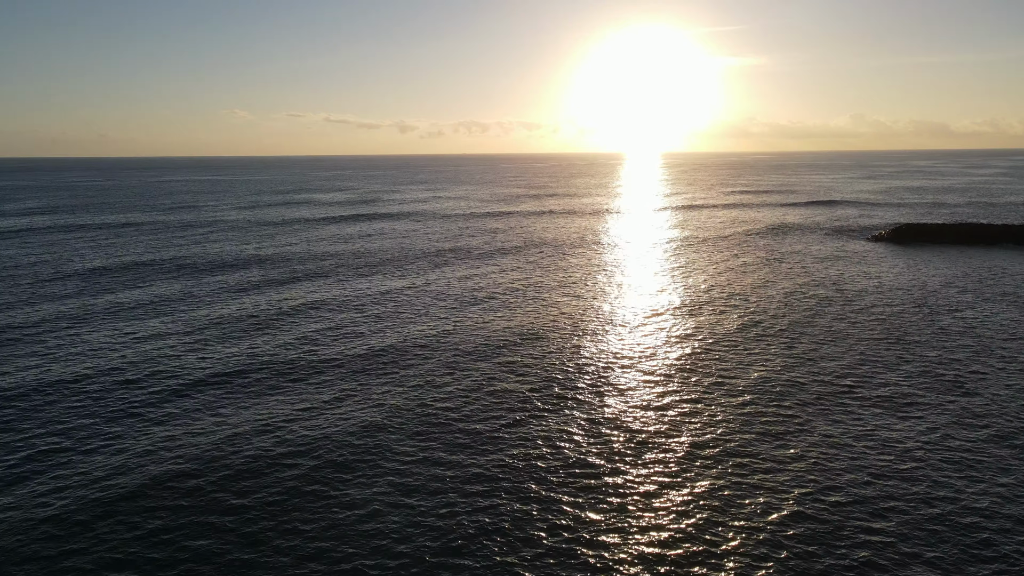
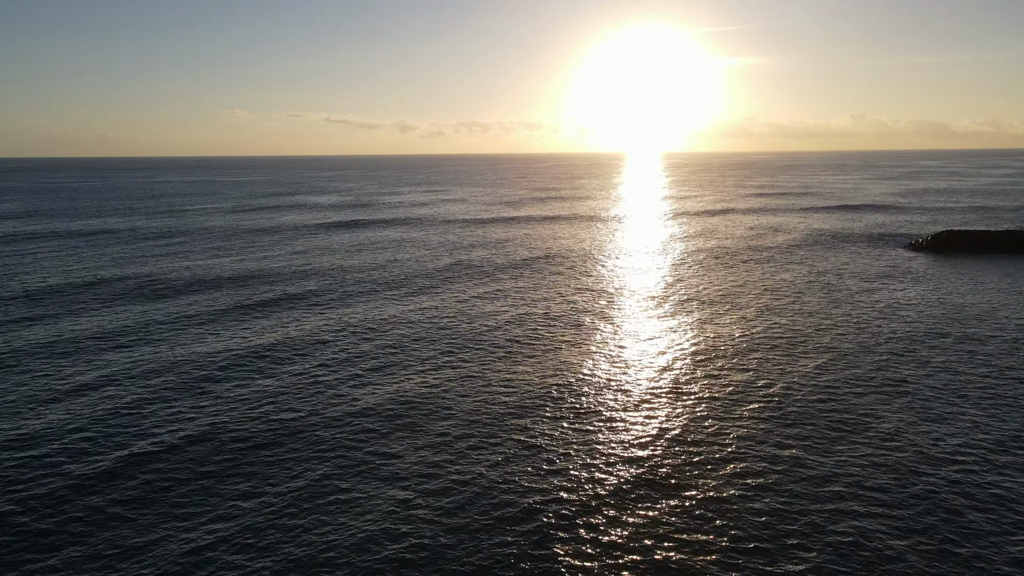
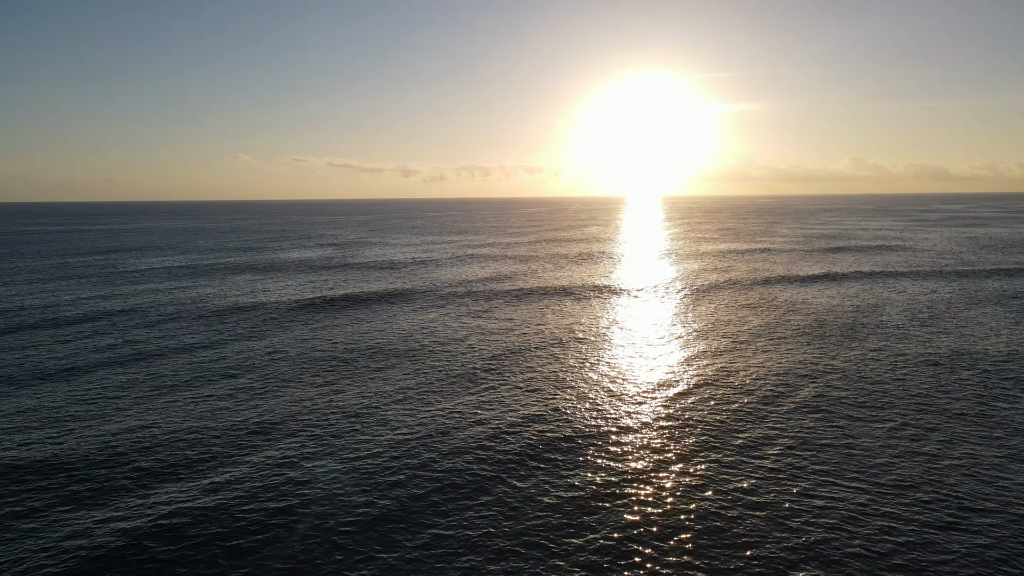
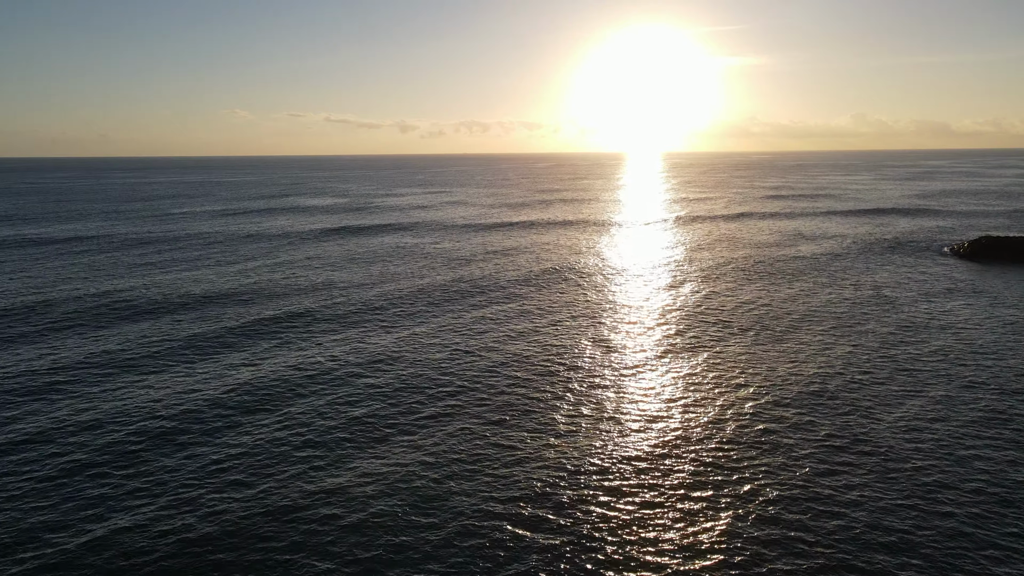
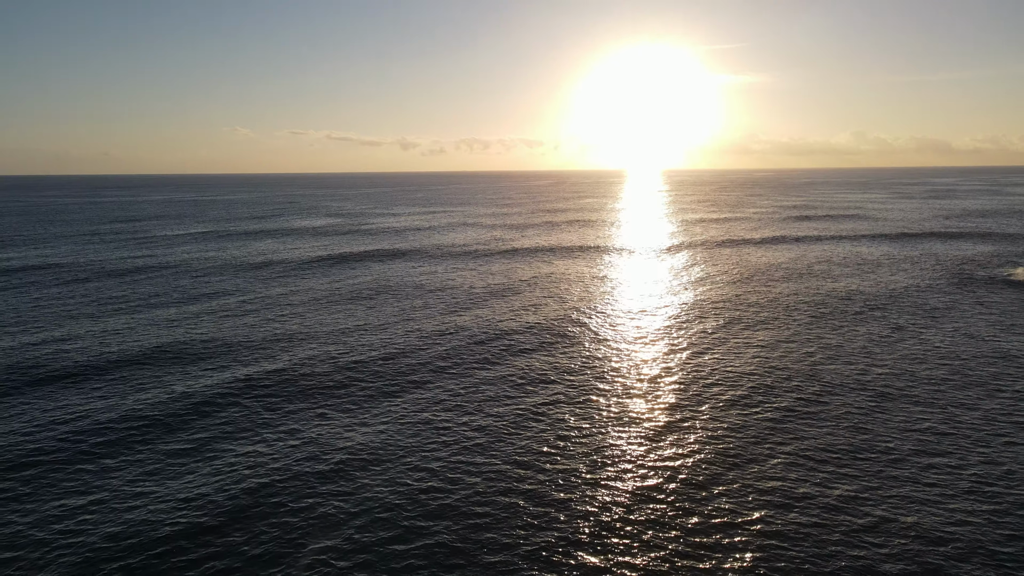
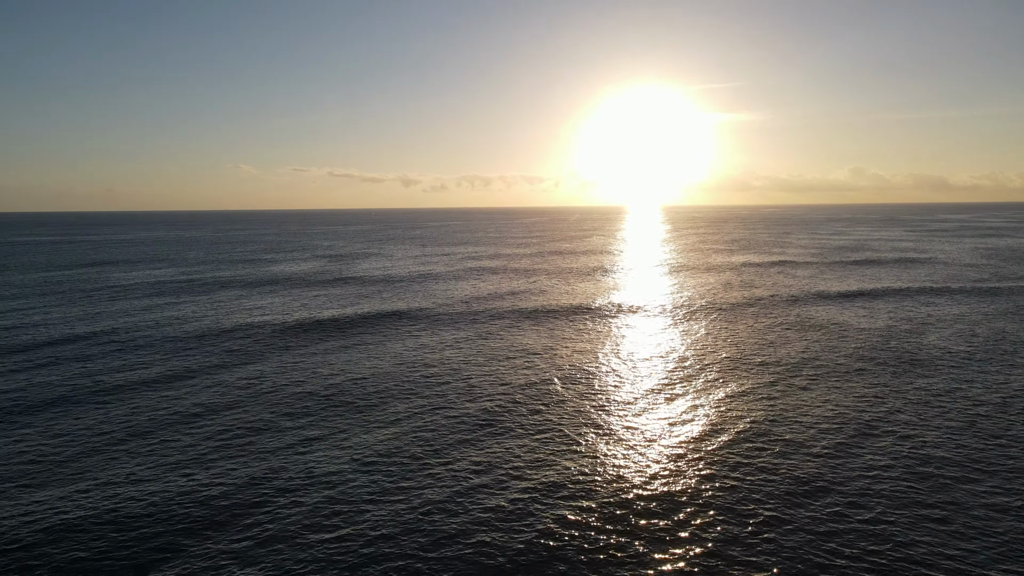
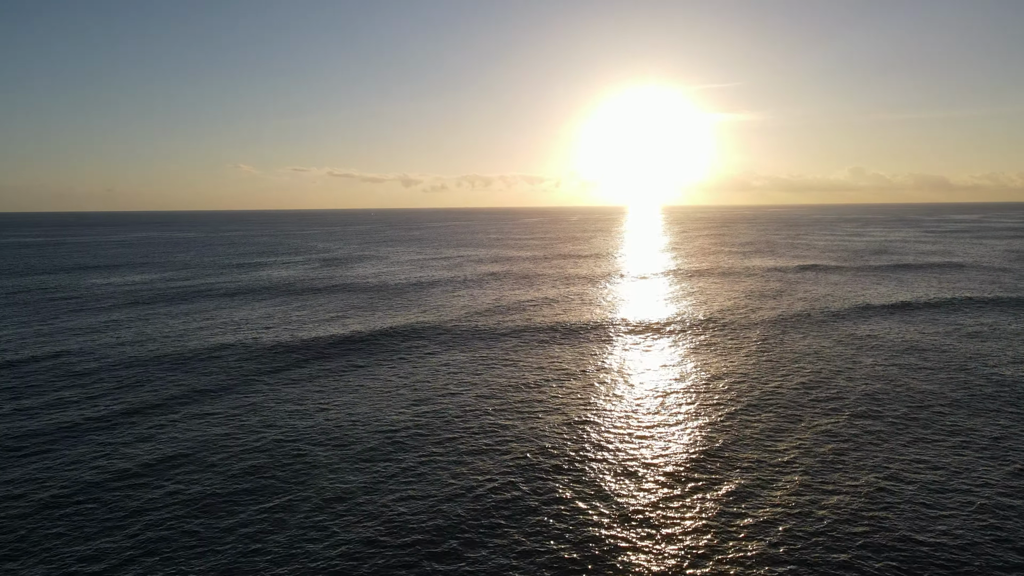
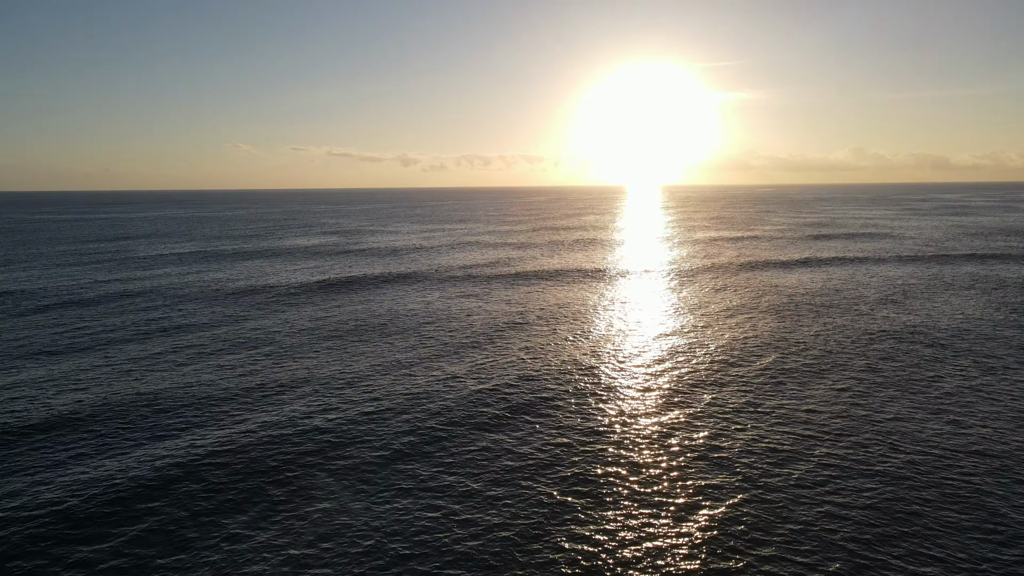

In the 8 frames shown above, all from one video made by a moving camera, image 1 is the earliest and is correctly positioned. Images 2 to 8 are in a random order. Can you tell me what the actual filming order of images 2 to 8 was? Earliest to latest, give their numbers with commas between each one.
2, 4, 5, 8, 3, 6, 7
